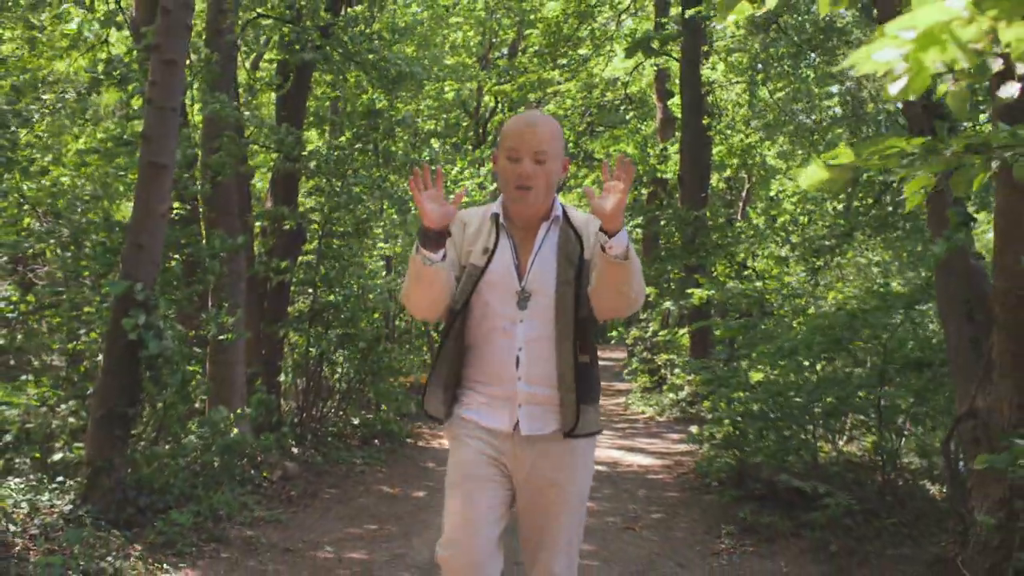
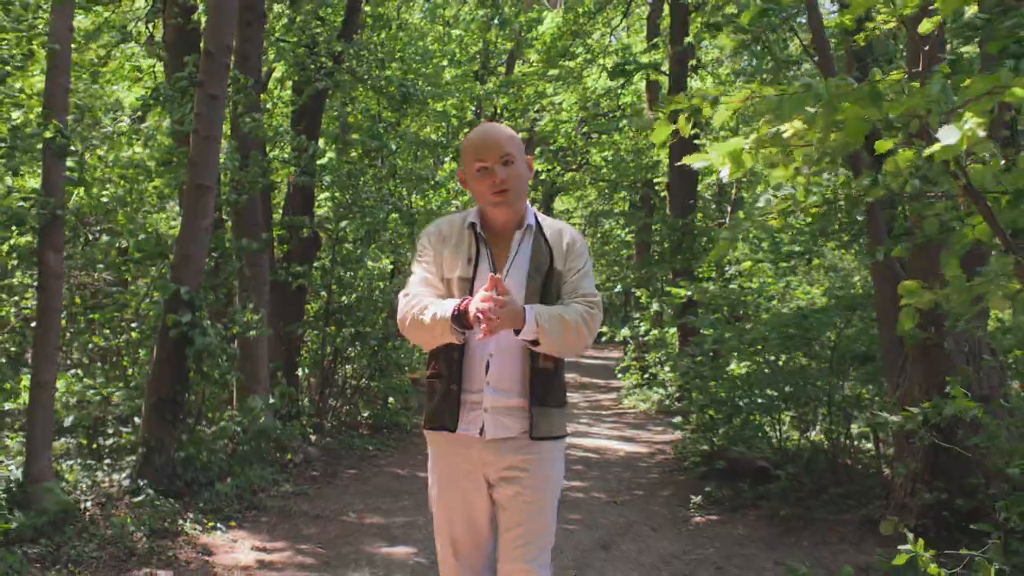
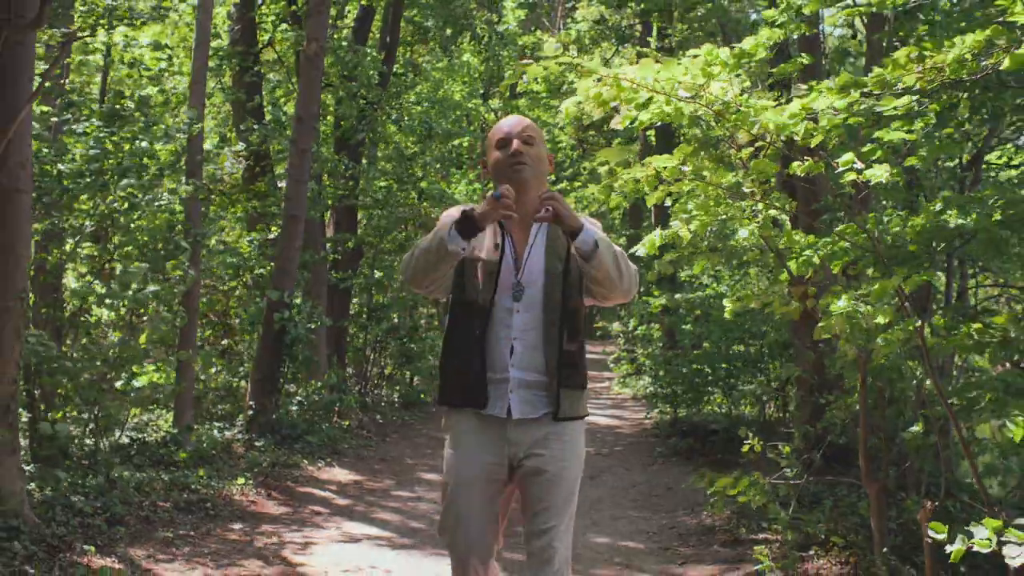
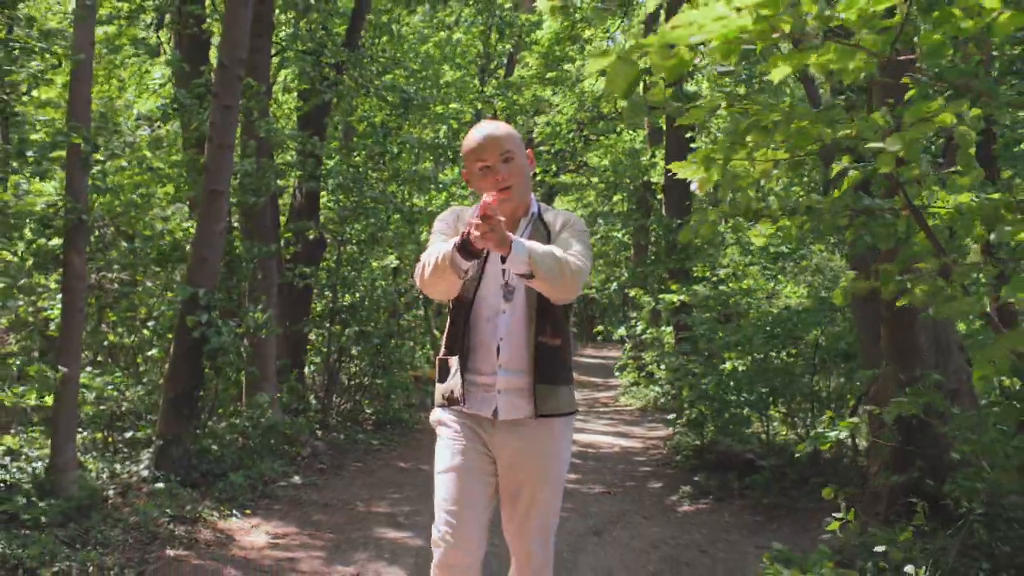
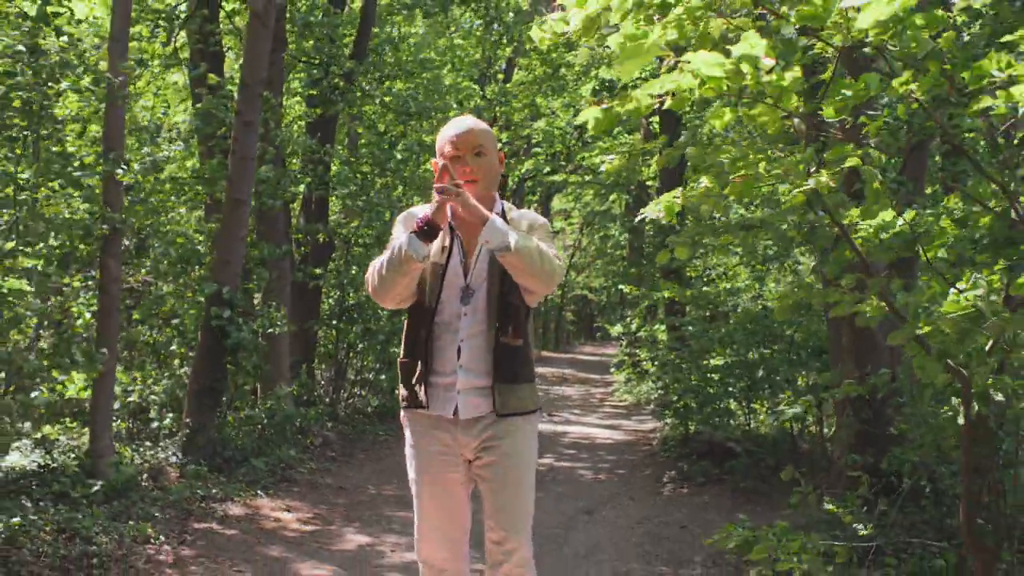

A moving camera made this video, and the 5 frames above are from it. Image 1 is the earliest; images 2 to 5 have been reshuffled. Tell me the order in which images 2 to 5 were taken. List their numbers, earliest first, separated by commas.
2, 4, 5, 3
